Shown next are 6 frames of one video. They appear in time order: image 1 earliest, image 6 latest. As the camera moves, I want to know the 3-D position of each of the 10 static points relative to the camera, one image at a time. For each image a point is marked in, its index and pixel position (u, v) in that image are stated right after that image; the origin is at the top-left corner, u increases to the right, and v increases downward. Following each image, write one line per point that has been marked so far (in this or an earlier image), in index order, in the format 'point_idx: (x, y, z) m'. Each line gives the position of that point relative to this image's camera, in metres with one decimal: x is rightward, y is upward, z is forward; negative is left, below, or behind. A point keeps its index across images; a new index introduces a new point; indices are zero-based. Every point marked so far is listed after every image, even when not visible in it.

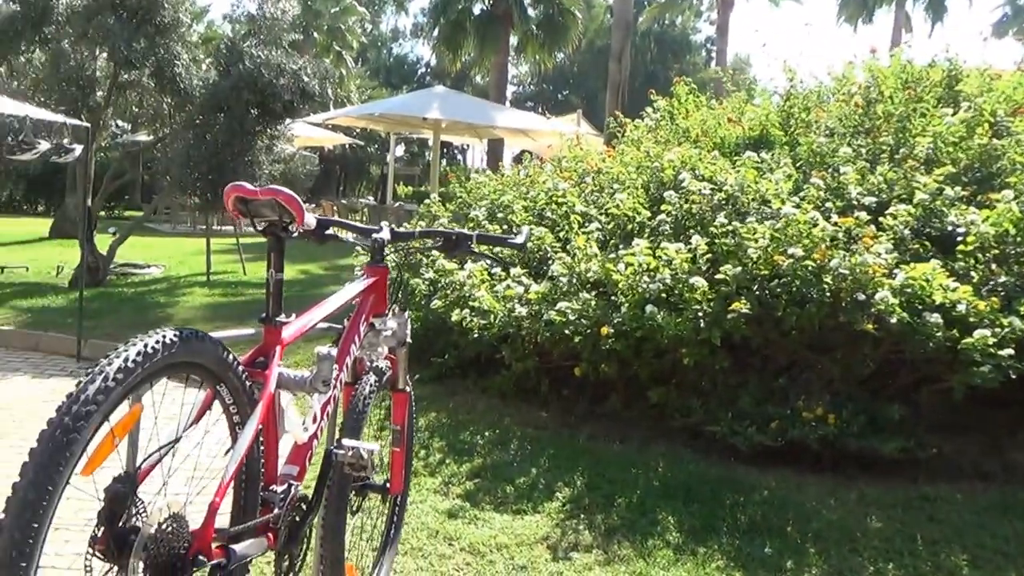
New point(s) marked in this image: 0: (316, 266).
0: (-2.5, +0.3, +11.8) m
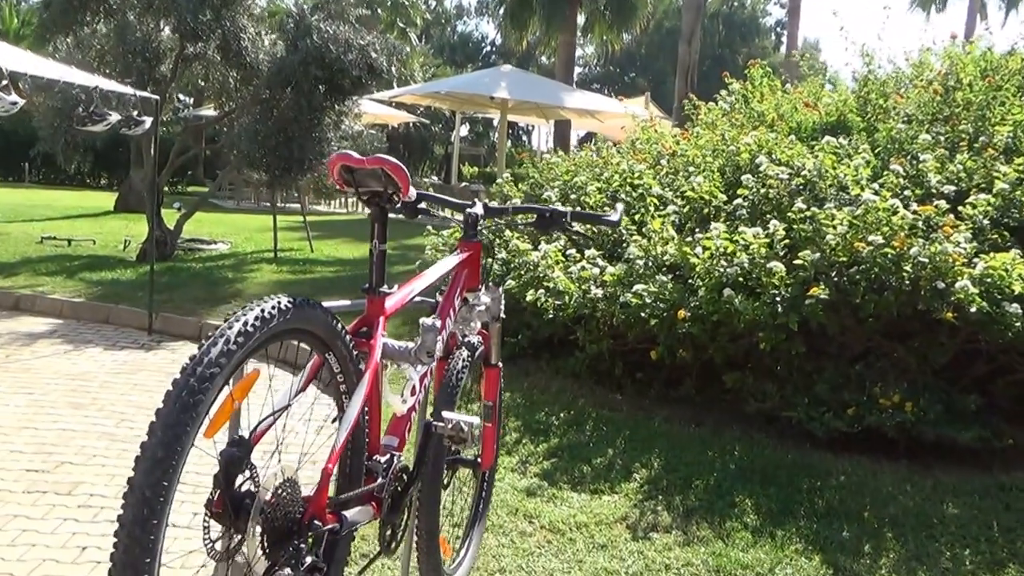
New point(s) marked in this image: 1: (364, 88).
0: (-1.6, +0.6, +11.9) m
1: (-1.5, +2.1, +9.7) m
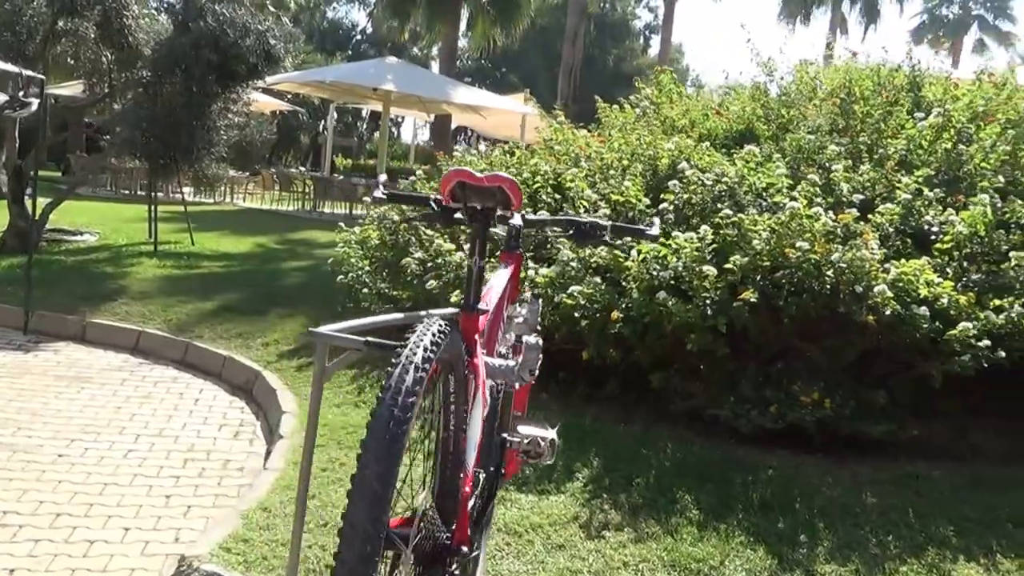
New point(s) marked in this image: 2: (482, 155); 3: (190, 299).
0: (-3.0, +0.7, +11.6) m
1: (-2.5, +2.1, +9.4) m
2: (-0.2, +1.0, +7.5) m
3: (-2.5, -0.1, +7.3) m
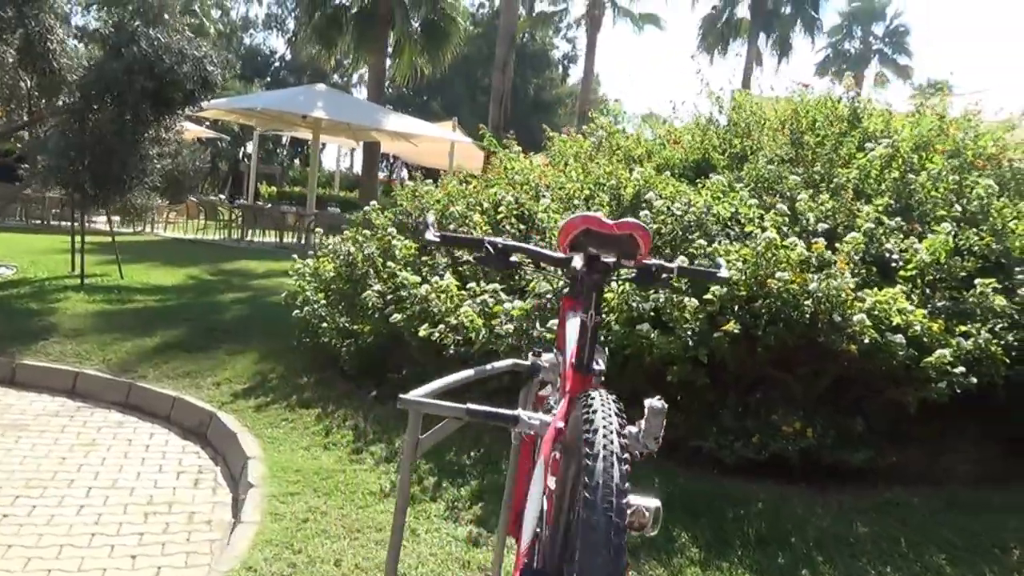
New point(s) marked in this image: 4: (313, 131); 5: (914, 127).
0: (-3.7, +0.3, +11.2) m
1: (-3.1, +1.8, +9.1) m
2: (-0.6, +0.8, +7.4) m
3: (-2.8, -0.4, +7.0) m
4: (-3.6, +2.8, +16.9) m
5: (+2.9, +1.2, +6.8) m
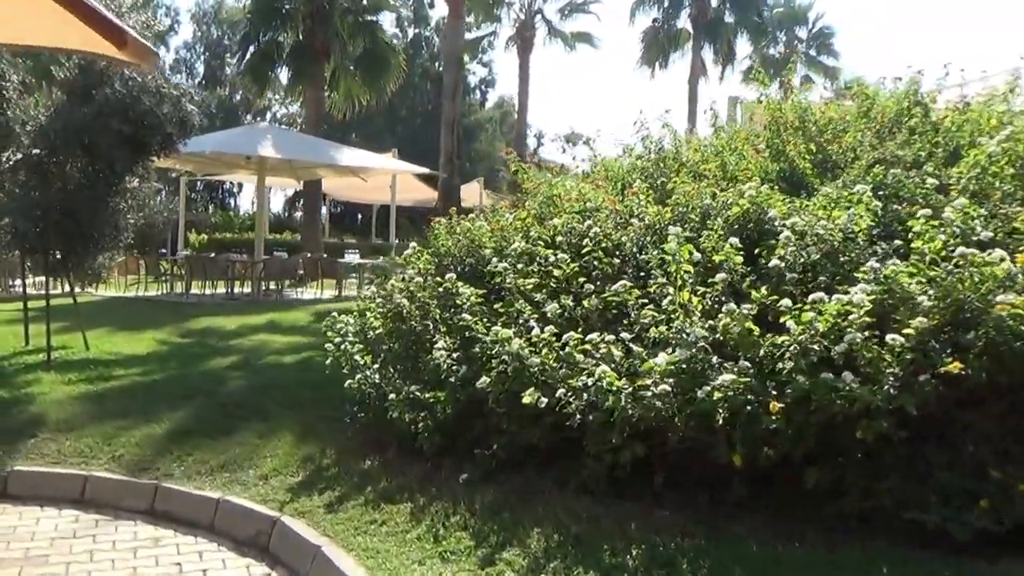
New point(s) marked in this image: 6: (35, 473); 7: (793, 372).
0: (-3.6, -0.4, +9.8) m
1: (-2.9, +1.2, +7.9) m
2: (-0.2, +0.5, +6.4) m
3: (-2.4, -0.8, +5.8) m
4: (-4.2, +2.0, +15.6) m
5: (+3.3, +1.1, +6.1) m
6: (-2.6, -1.0, +5.1) m
7: (+1.2, -0.3, +3.9) m
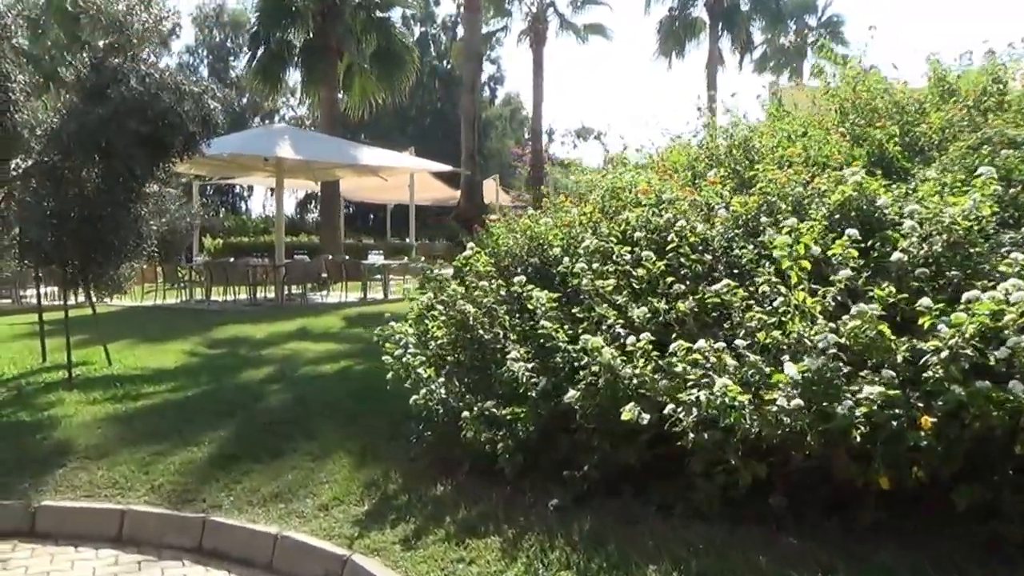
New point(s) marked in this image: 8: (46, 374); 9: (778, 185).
0: (-3.2, -0.5, +9.4) m
1: (-2.5, +1.1, +7.4) m
2: (+0.2, +0.4, +5.9) m
3: (-1.9, -0.9, +5.3) m
4: (-3.8, +1.9, +15.1) m
5: (+3.6, +1.2, +5.6) m
6: (-2.2, -1.1, +4.6) m
7: (+1.6, -0.3, +3.4) m
8: (-3.8, -0.7, +7.6) m
9: (+1.4, +0.6, +5.0) m
